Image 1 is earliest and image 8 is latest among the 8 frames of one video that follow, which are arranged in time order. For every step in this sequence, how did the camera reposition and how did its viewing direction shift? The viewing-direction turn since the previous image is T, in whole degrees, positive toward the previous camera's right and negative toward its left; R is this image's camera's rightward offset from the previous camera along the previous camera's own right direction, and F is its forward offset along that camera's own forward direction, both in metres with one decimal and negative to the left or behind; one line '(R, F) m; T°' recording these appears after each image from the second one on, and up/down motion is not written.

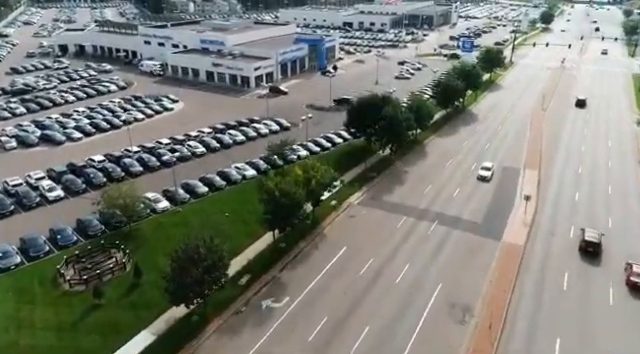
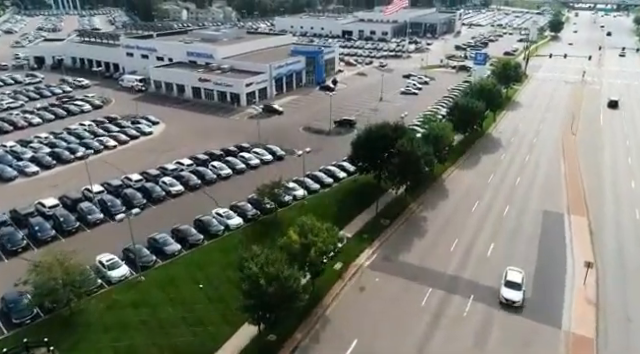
(-0.2, +7.8) m; 0°
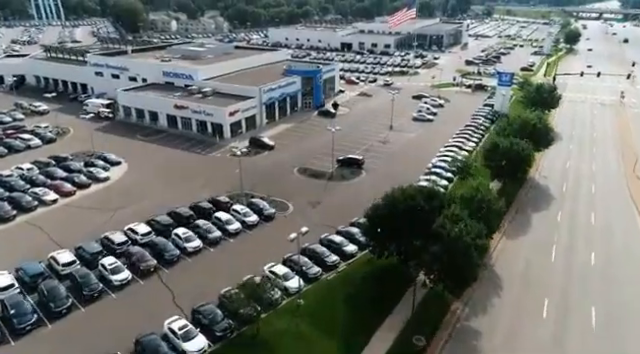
(-0.3, +11.4) m; 0°
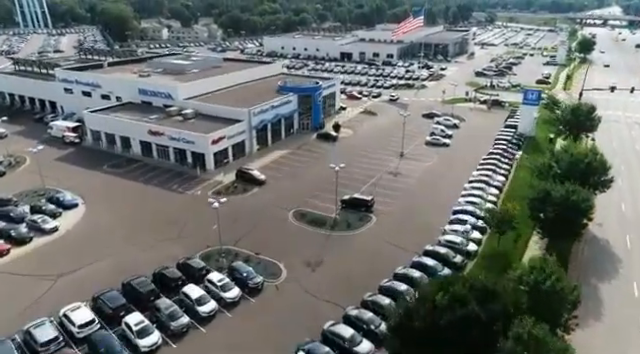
(-0.2, +8.6) m; 0°
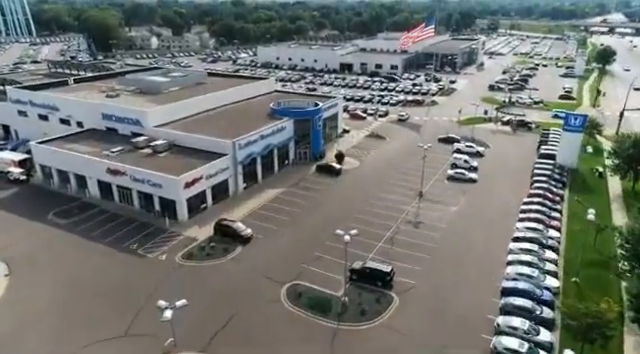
(-0.3, +9.9) m; 0°
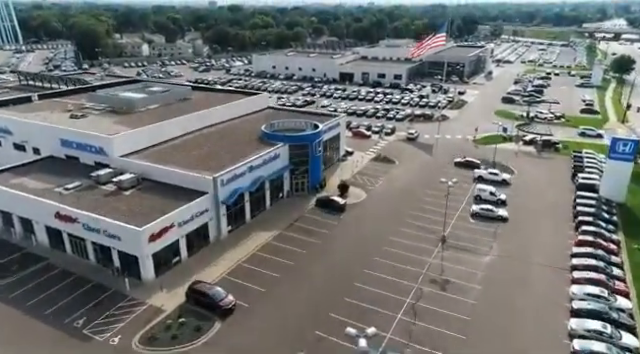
(-0.2, +7.8) m; 0°
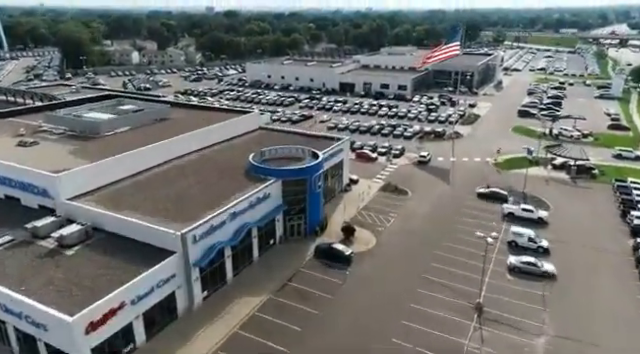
(-0.2, +8.0) m; 0°
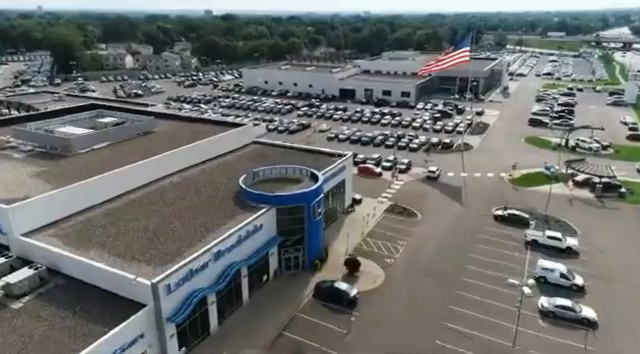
(-0.1, +4.7) m; 0°
